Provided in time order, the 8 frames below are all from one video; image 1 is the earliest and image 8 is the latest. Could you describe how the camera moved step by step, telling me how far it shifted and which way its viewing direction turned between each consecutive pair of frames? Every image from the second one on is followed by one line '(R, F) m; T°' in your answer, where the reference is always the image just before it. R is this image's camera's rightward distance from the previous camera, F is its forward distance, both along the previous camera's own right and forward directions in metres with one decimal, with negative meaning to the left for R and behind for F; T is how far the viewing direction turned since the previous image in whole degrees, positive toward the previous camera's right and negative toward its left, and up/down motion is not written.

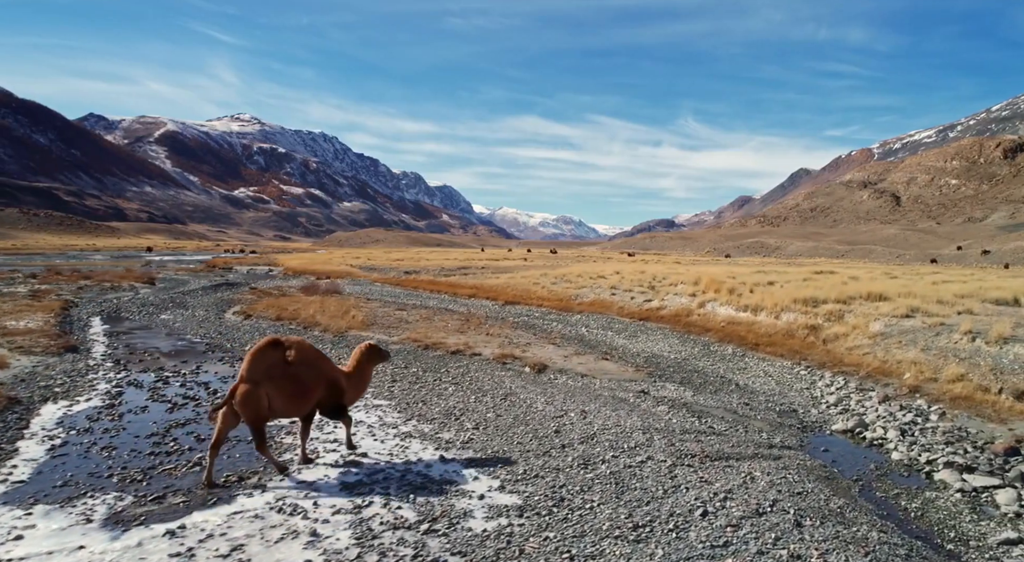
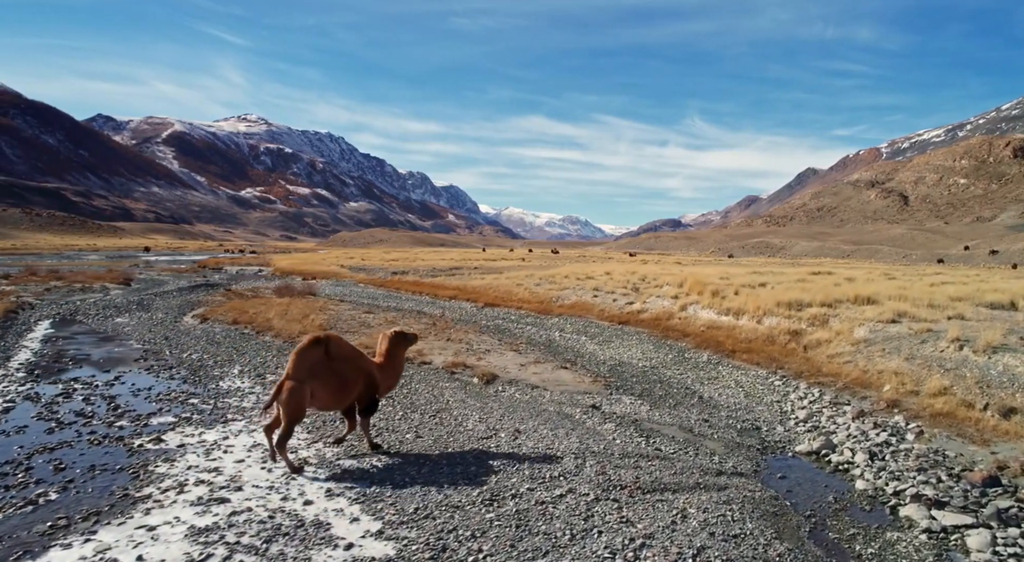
(+1.5, +1.5) m; 0°
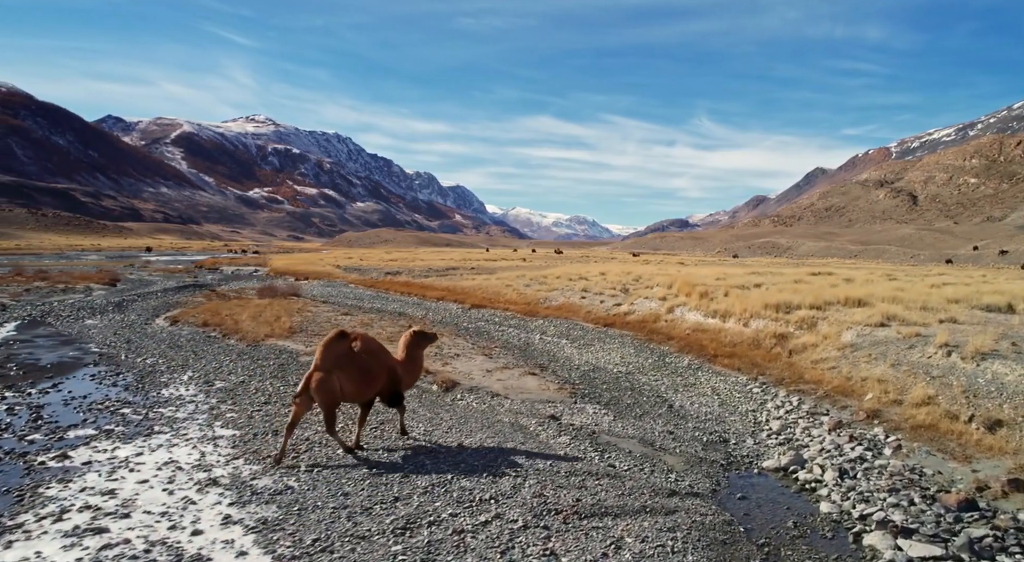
(+1.1, +1.0) m; 0°
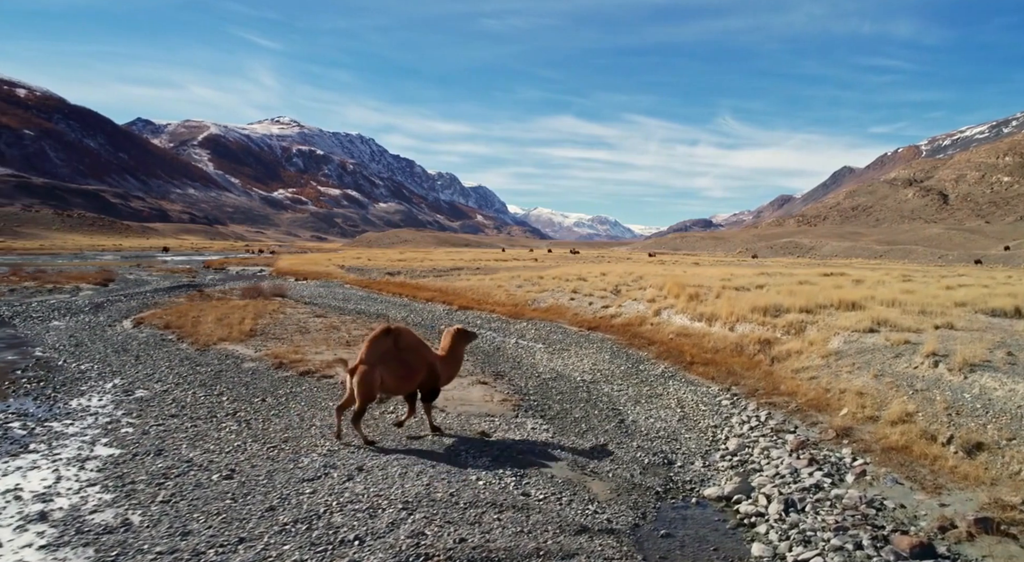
(+1.9, +1.4) m; -1°
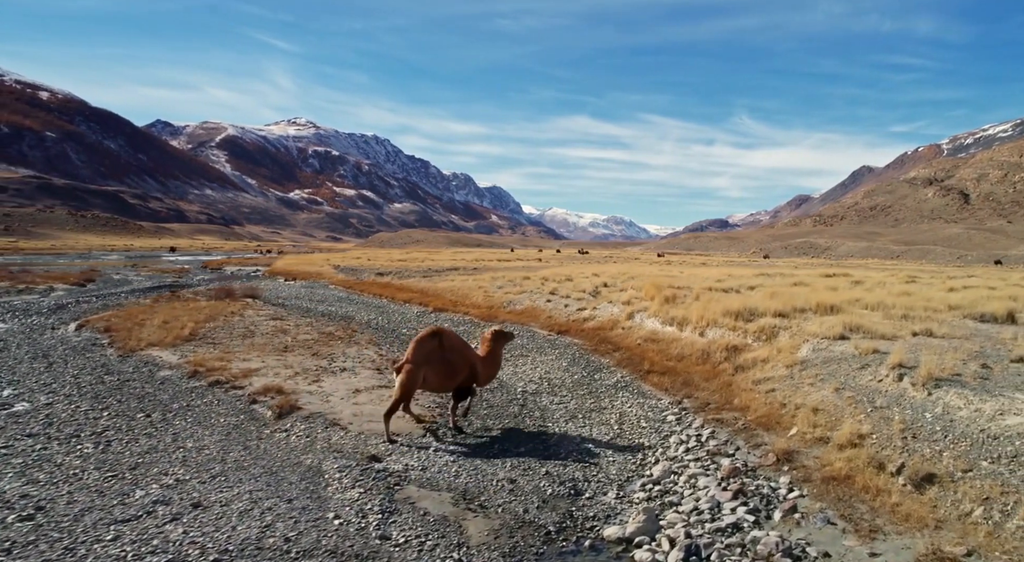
(+2.1, +1.6) m; -1°
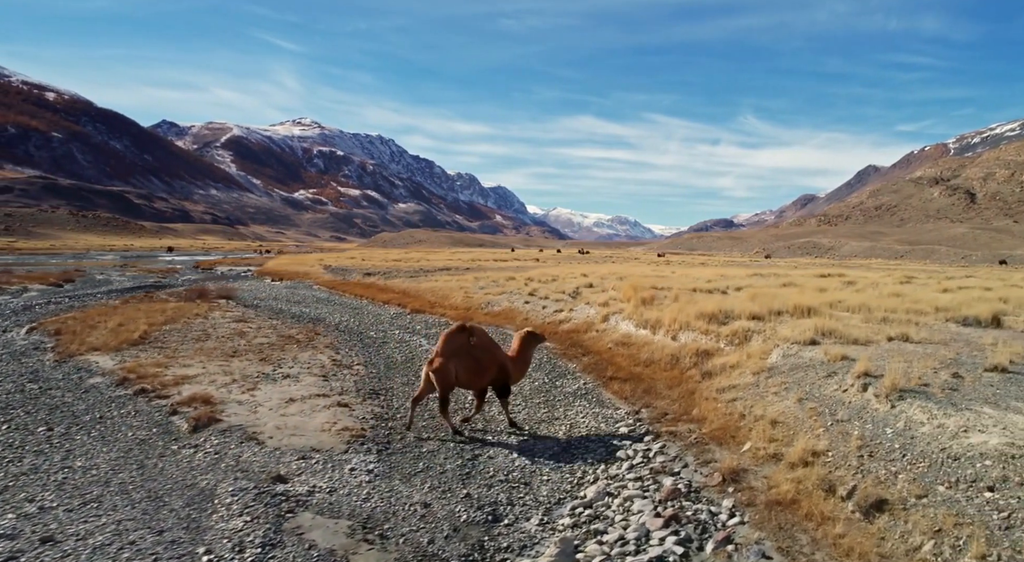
(+1.4, +1.0) m; 0°
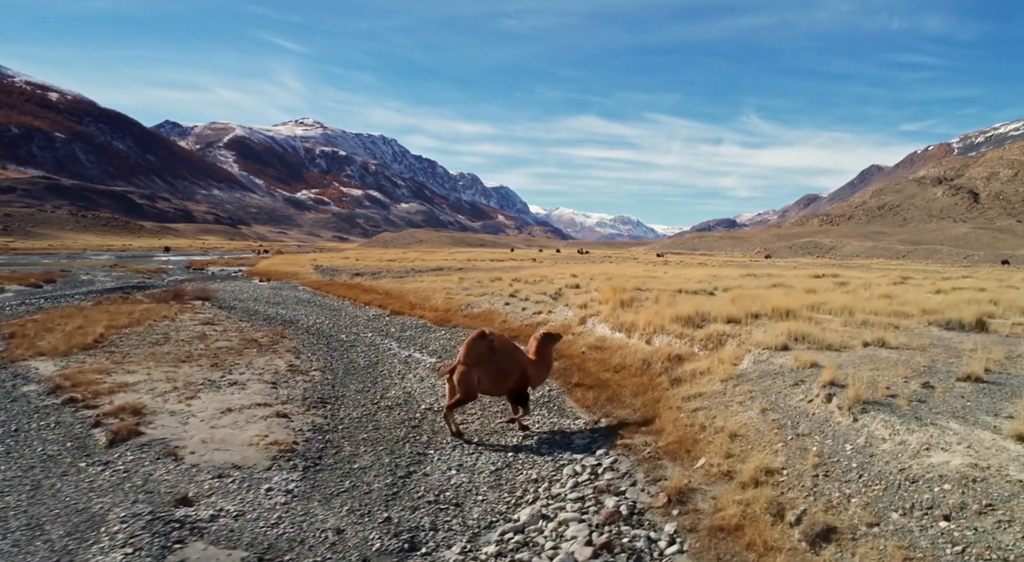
(+1.1, +0.9) m; 0°
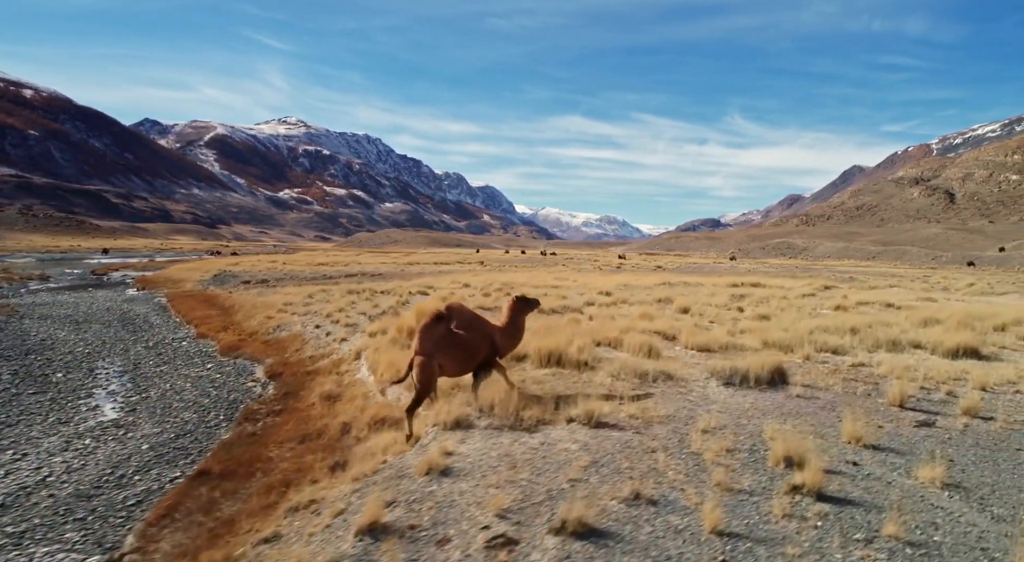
(+7.9, +5.2) m; +3°
